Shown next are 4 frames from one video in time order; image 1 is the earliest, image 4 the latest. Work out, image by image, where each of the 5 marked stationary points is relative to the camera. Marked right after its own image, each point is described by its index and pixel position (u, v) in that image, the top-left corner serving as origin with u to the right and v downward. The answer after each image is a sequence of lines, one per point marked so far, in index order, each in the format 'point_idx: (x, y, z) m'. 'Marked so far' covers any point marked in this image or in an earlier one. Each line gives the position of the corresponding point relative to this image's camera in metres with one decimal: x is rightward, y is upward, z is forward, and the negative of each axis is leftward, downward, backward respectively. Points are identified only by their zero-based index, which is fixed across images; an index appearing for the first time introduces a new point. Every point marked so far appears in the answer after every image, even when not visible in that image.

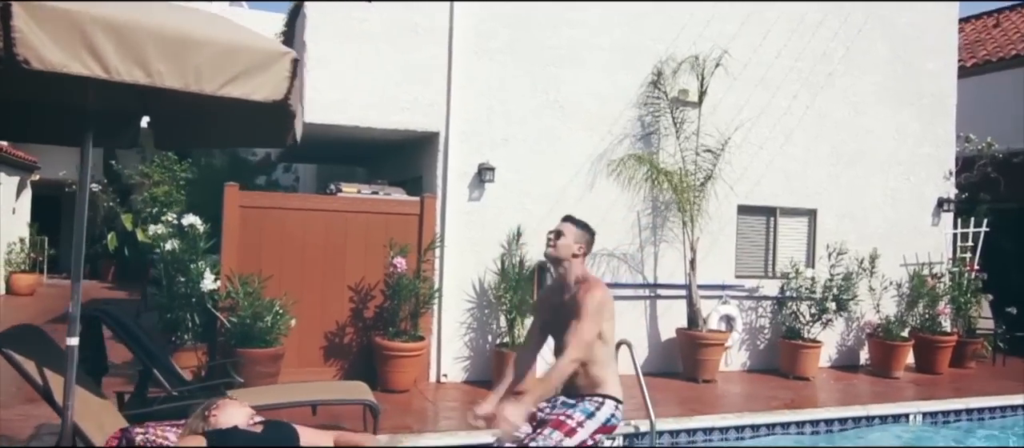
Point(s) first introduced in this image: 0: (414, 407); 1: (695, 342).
0: (-1.1, -1.9, +8.0) m
1: (+2.3, -1.5, +9.5) m
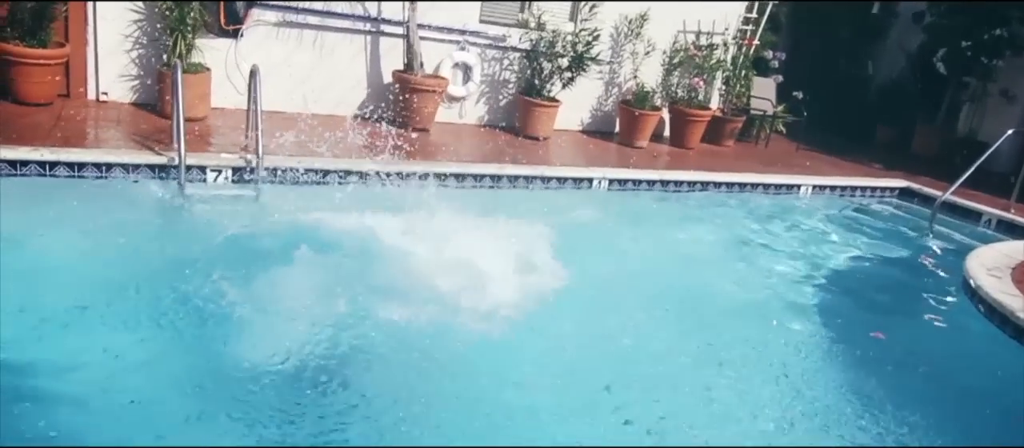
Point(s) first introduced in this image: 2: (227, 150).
0: (-4.5, +1.0, +7.0) m
1: (-1.3, +1.6, +8.7) m
2: (-2.7, +0.7, +7.2) m
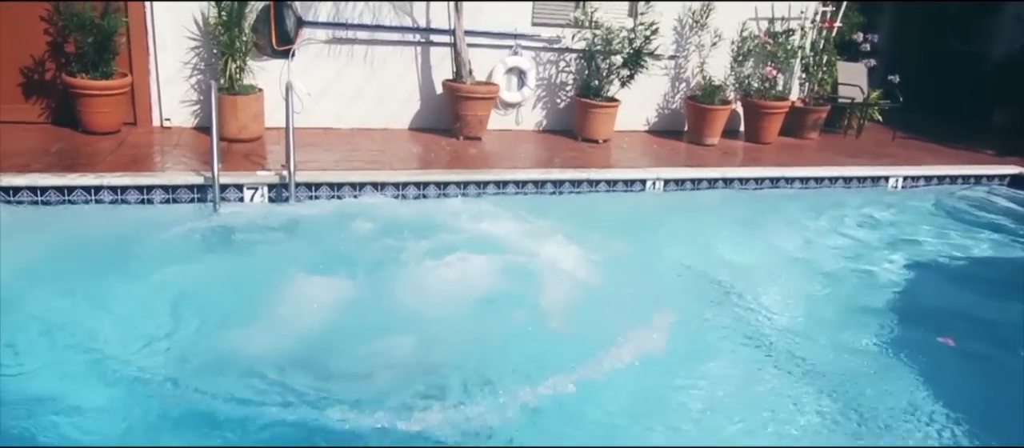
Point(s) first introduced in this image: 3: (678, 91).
0: (-4.1, +0.7, +7.4) m
1: (-0.7, +1.5, +8.6) m
2: (-2.3, +0.6, +7.3) m
3: (+2.2, +1.8, +10.0) m
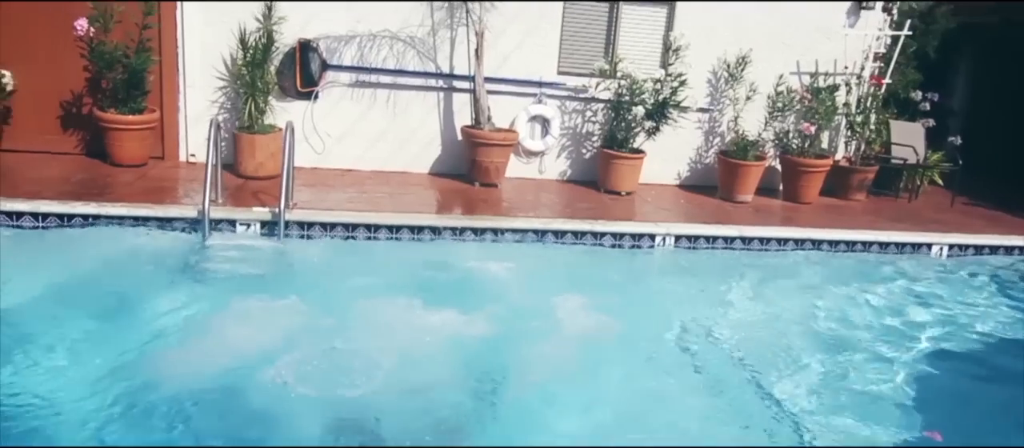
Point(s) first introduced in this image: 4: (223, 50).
0: (-4.0, +0.4, +7.7) m
1: (-0.5, +1.0, +8.5) m
2: (-2.3, +0.2, +7.3) m
3: (+2.6, +1.0, +9.7) m
4: (-3.2, +1.9, +8.3) m
